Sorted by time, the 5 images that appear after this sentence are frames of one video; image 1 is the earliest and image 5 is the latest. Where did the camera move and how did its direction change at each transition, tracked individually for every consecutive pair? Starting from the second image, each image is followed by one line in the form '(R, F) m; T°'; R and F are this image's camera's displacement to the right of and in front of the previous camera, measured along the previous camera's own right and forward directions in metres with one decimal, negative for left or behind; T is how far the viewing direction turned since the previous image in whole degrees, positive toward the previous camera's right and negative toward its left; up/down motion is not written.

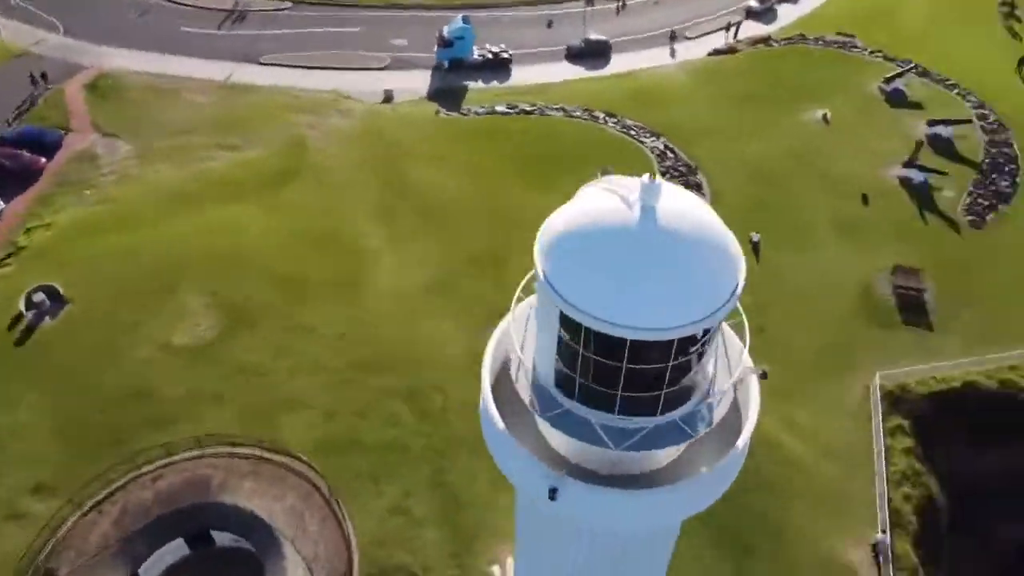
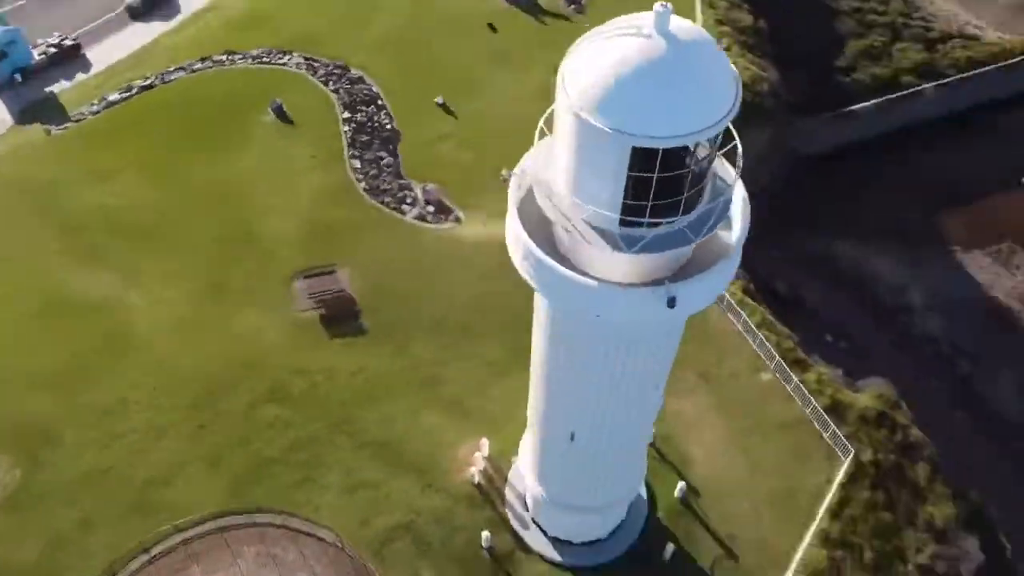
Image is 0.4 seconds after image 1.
(-3.3, +0.4) m; +25°
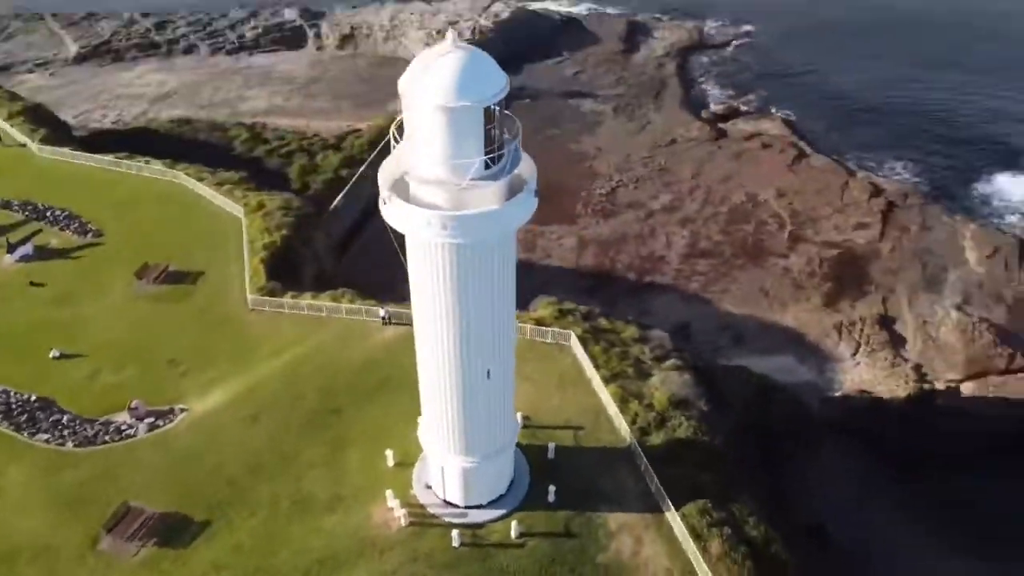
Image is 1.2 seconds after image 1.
(-6.1, -1.0) m; +39°
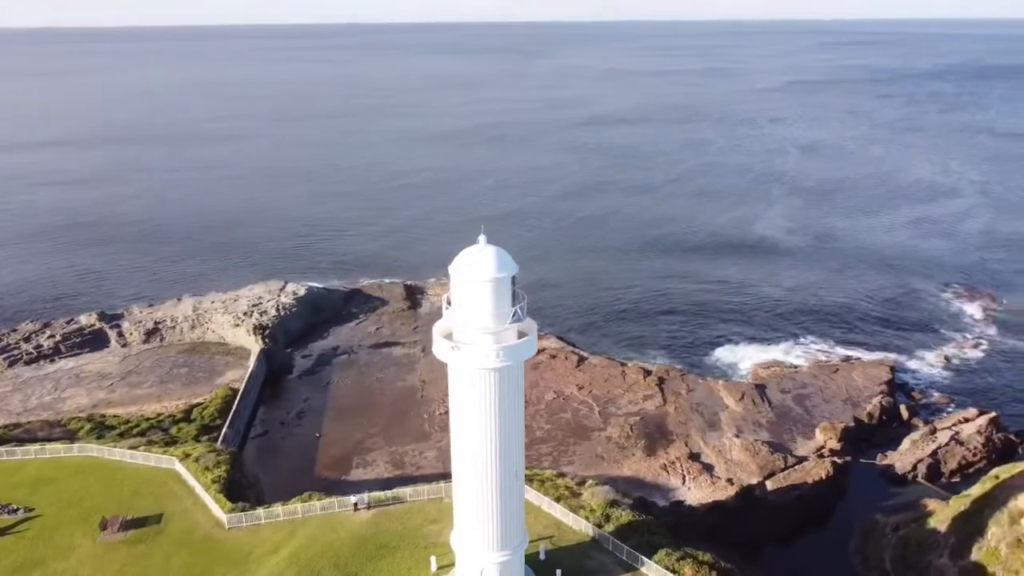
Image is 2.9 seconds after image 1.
(-5.8, -4.2) m; +21°
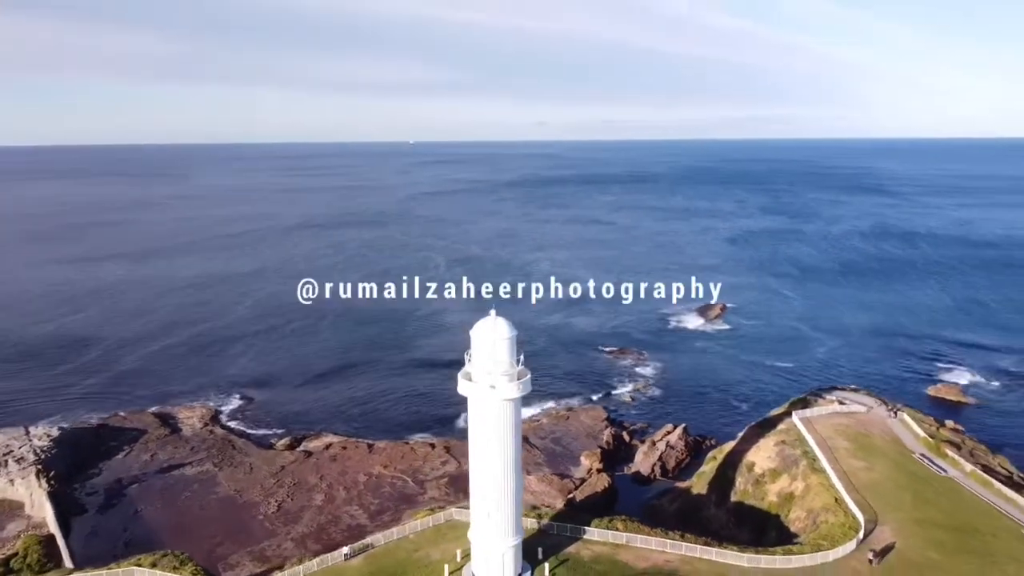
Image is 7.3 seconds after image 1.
(-10.7, -5.0) m; +28°
